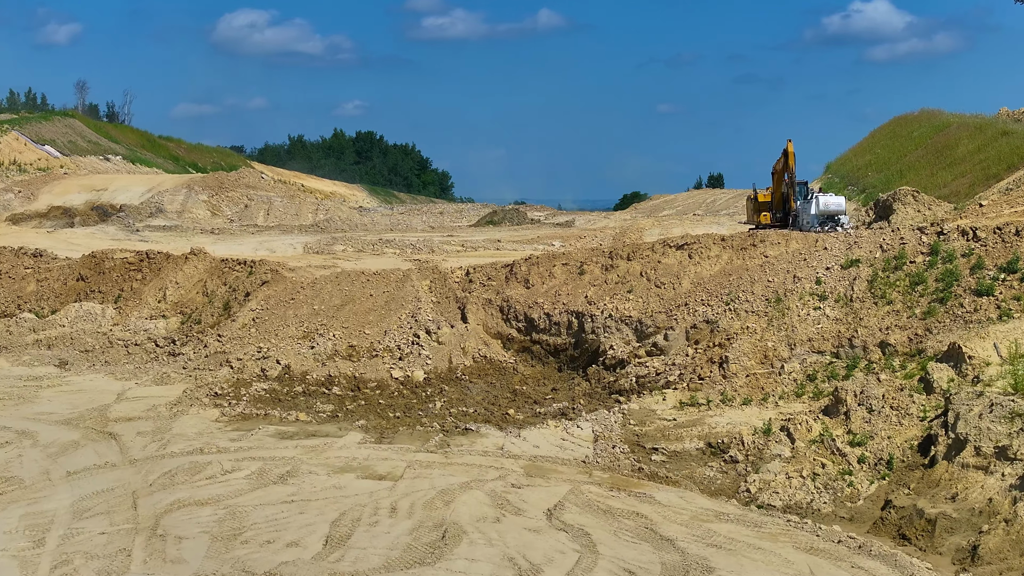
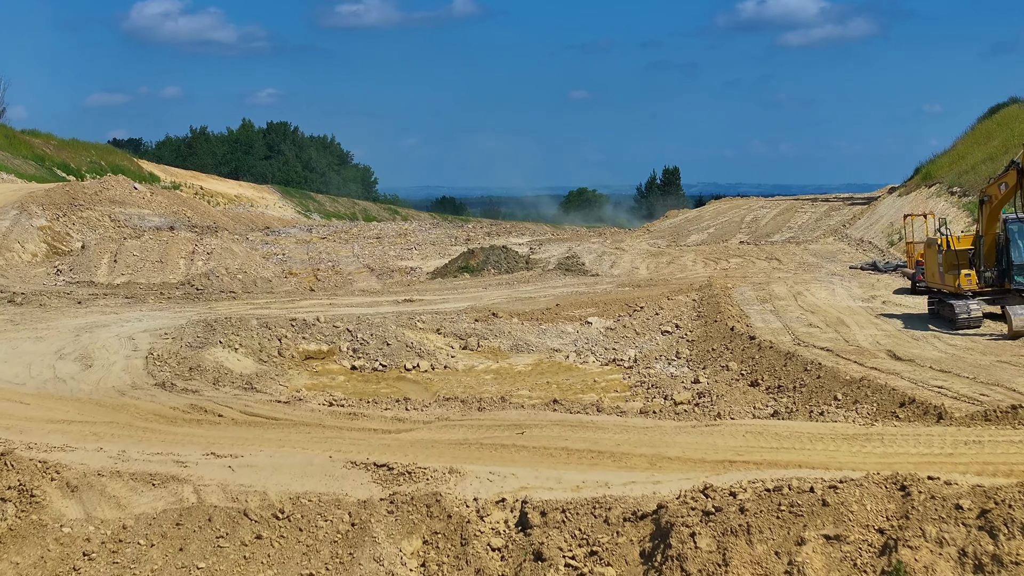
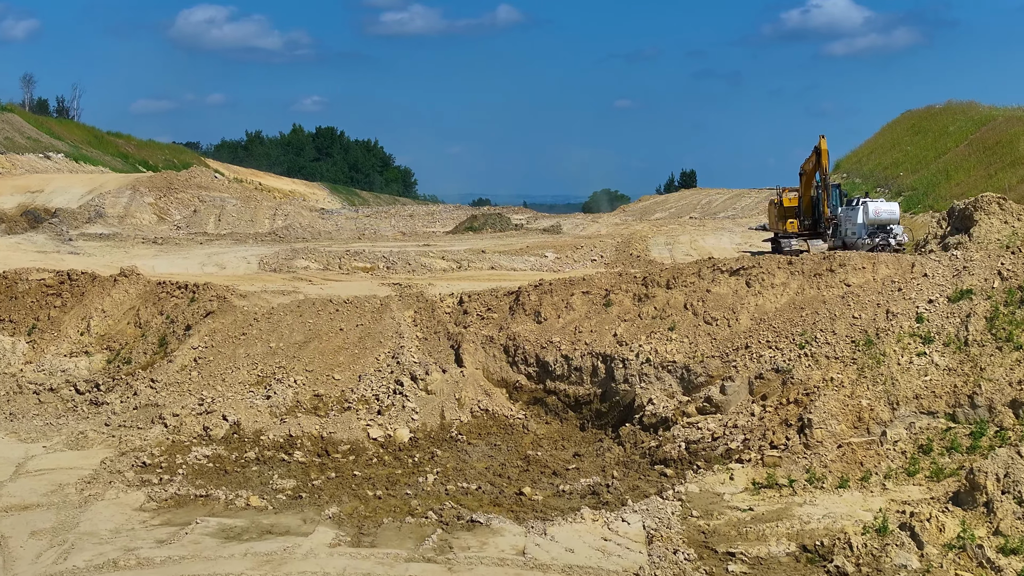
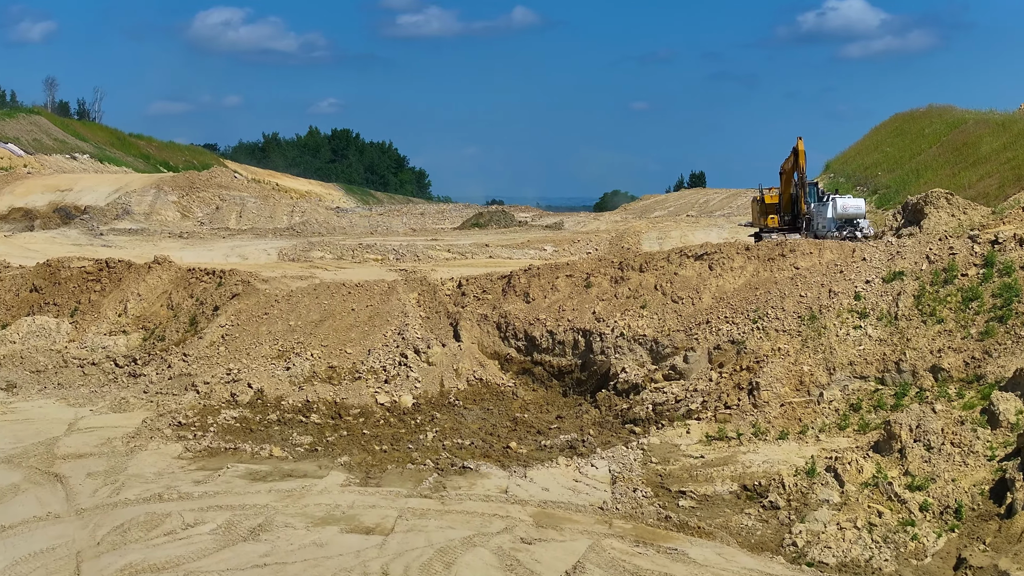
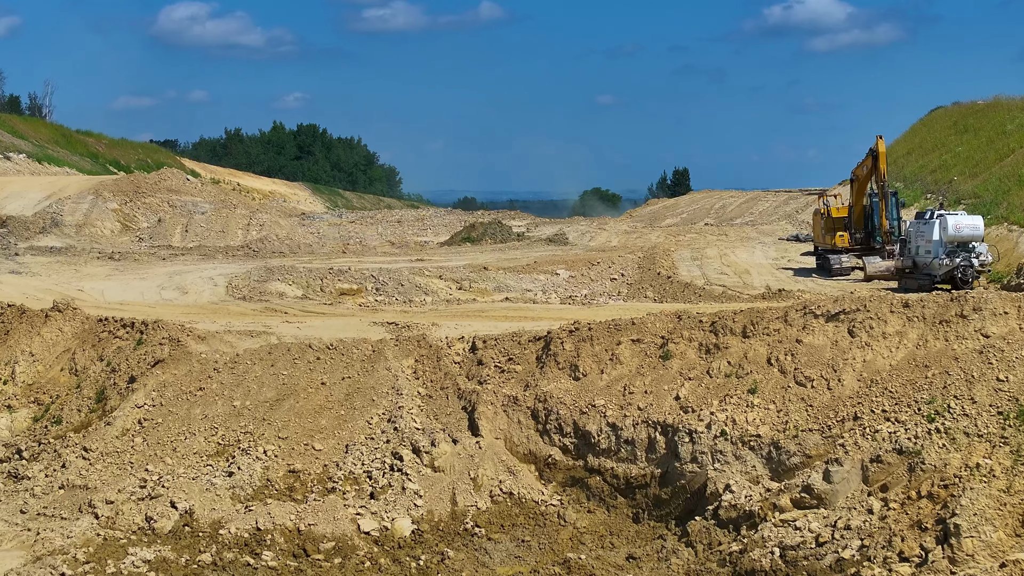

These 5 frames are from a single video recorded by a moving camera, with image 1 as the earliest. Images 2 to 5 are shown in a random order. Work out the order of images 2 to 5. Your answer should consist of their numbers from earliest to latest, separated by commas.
4, 3, 5, 2
